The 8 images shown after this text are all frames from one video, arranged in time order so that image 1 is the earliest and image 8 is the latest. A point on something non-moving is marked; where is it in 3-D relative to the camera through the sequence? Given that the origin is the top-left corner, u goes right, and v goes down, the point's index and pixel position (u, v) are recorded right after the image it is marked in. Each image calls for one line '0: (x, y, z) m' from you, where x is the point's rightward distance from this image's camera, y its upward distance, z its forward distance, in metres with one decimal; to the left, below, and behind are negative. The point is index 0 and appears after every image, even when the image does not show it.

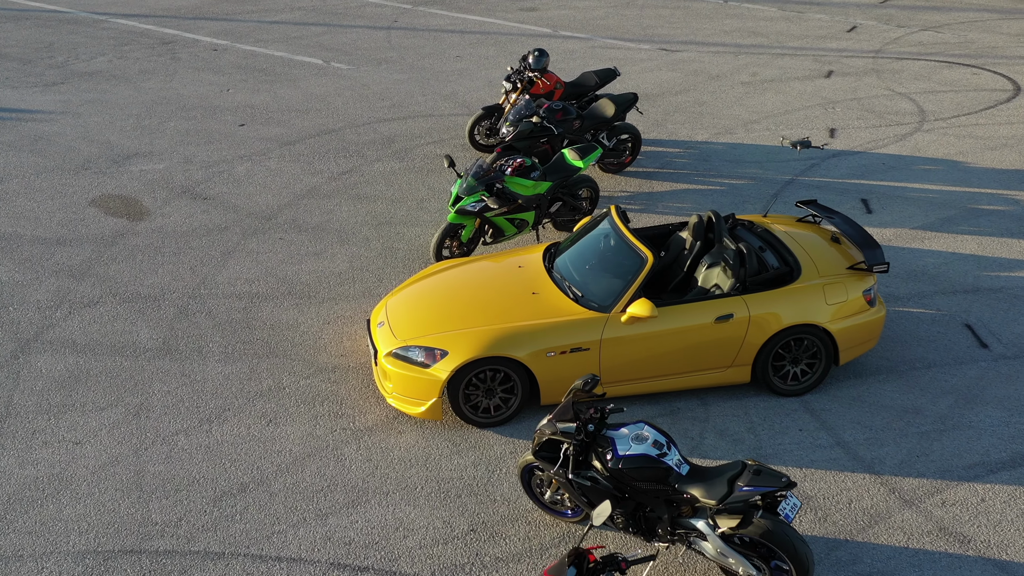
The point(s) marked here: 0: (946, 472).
0: (+2.3, -1.0, +6.5) m
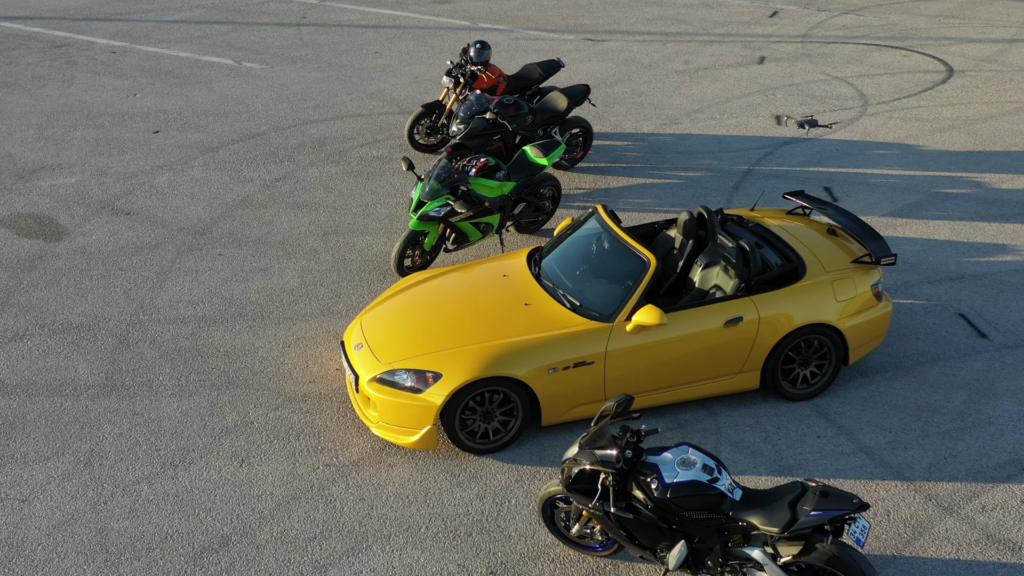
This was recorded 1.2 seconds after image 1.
0: (+2.3, -0.9, +6.1) m
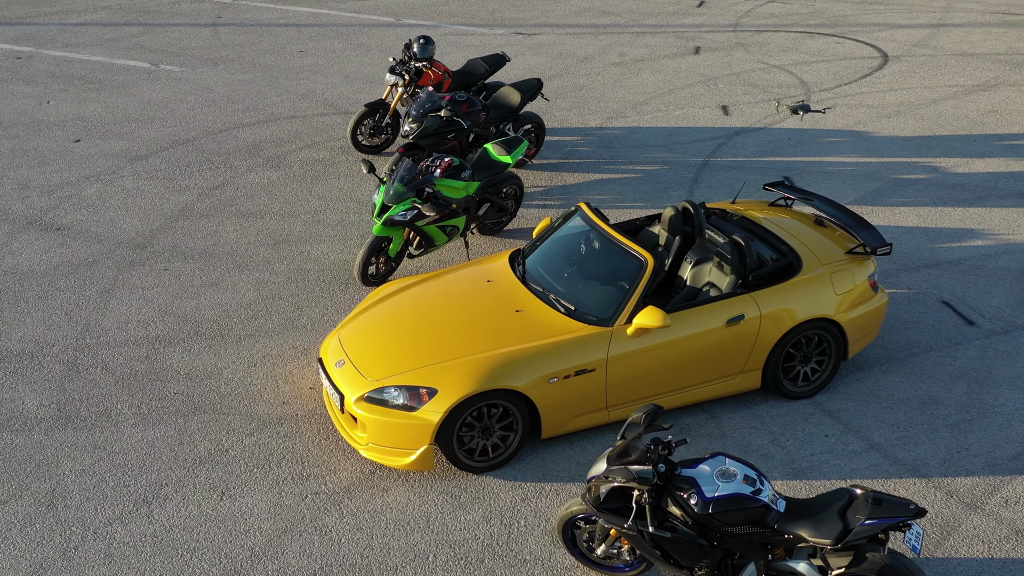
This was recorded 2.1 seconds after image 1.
0: (+2.3, -0.9, +5.9) m
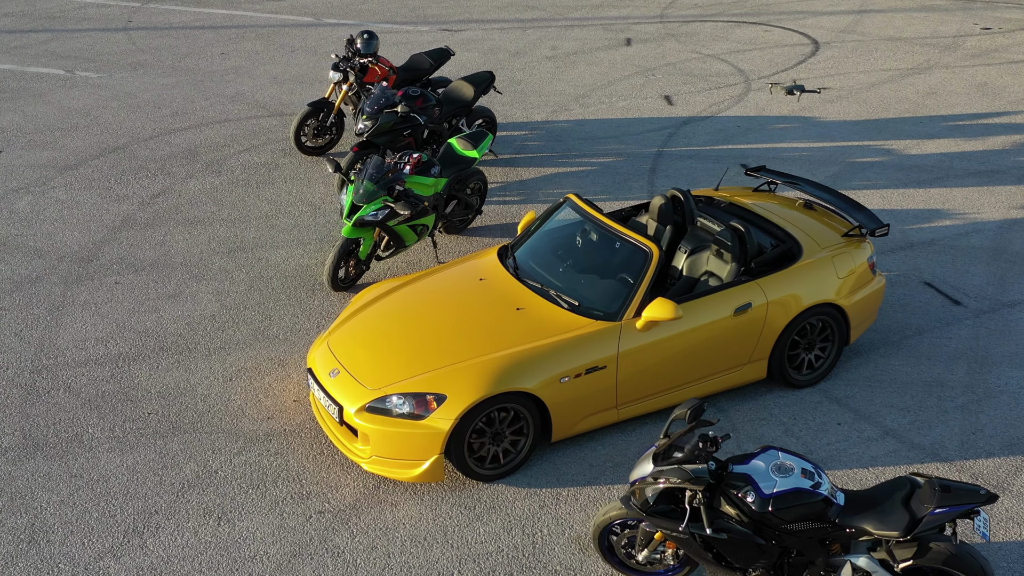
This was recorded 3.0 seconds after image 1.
0: (+2.4, -0.7, +5.9) m
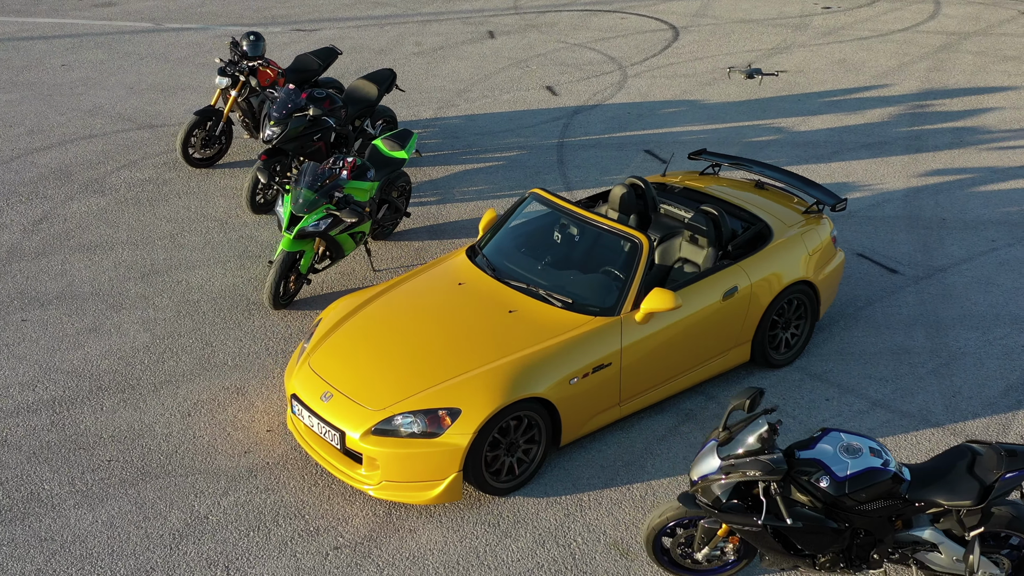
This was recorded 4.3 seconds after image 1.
0: (+2.3, -0.6, +6.0) m
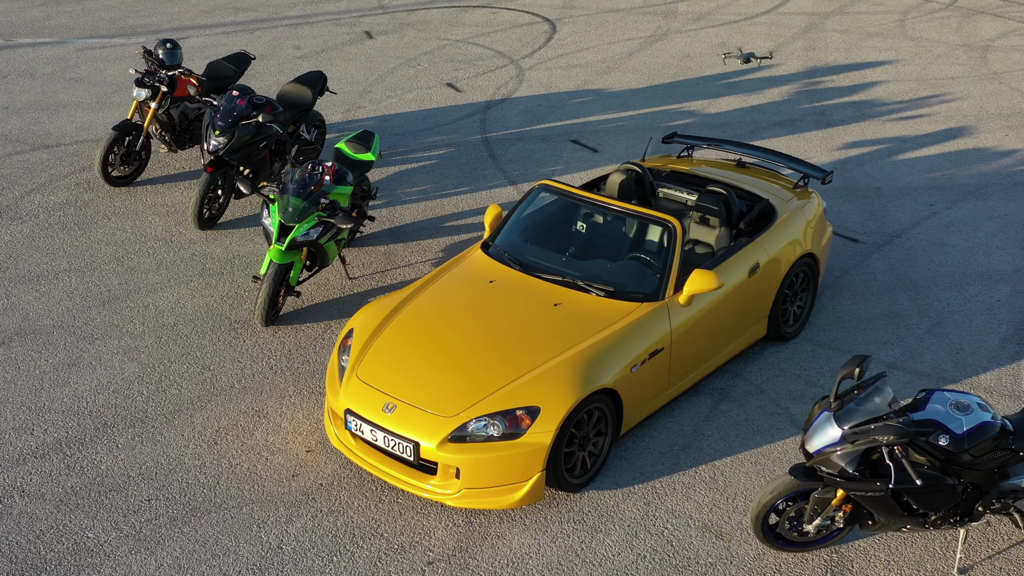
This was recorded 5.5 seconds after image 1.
0: (+2.5, -0.4, +6.3) m
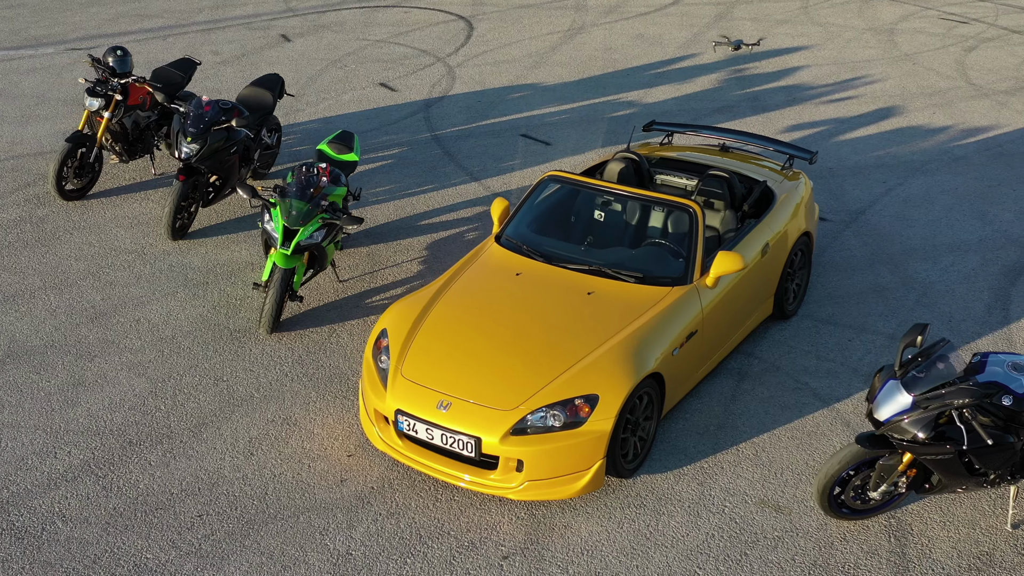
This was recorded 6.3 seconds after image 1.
0: (+2.5, -0.2, +6.6) m
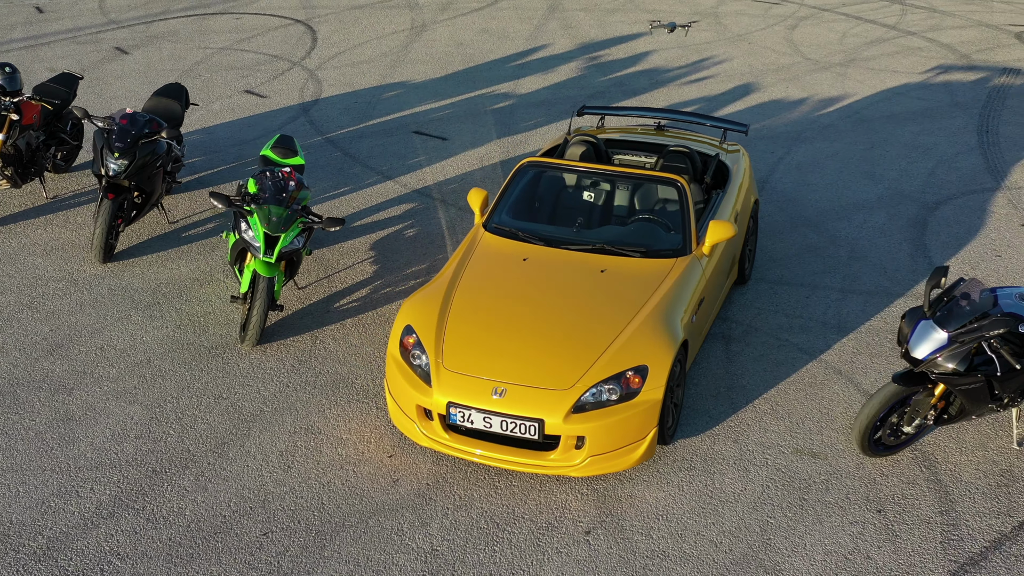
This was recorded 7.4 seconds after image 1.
0: (+2.3, +0.1, +7.1) m
